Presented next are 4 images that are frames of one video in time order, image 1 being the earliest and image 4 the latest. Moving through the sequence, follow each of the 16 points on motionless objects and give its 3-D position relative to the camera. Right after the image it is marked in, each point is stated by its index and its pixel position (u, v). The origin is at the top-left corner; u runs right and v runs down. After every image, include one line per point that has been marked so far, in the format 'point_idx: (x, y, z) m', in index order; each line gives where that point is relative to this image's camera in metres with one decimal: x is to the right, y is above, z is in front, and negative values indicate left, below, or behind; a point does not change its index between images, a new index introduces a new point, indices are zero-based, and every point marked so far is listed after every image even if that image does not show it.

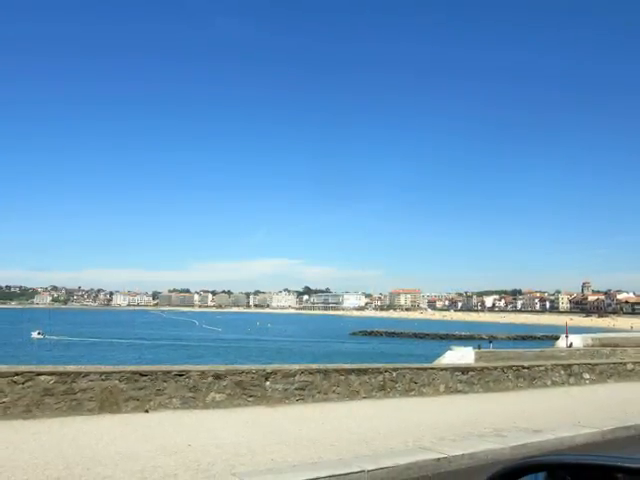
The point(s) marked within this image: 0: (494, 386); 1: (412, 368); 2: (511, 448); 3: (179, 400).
0: (+5.0, -4.2, +17.7) m
1: (+2.5, -3.5, +16.8) m
2: (+4.0, -4.4, +12.8) m
3: (-3.3, -3.8, +14.4) m
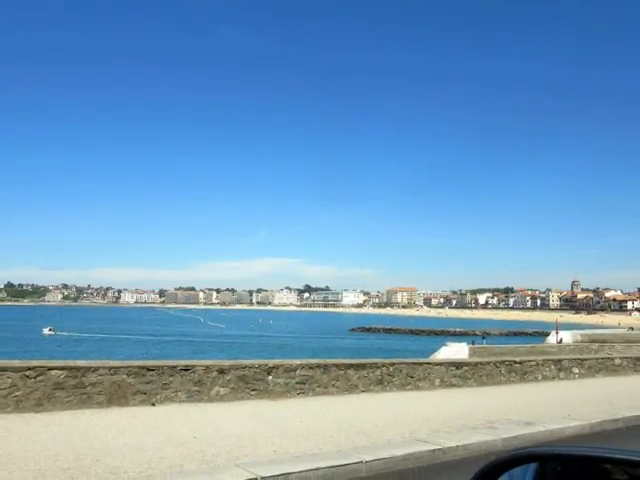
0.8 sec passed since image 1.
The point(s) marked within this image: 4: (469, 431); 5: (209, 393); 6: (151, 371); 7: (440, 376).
0: (+5.0, -4.2, +18.2) m
1: (+2.5, -3.5, +17.3) m
2: (+4.0, -4.4, +13.3) m
3: (-3.3, -3.8, +14.9) m
4: (+3.4, -4.3, +13.7) m
5: (-2.8, -3.8, +15.1) m
6: (-4.1, -3.2, +14.6) m
7: (+3.5, -3.9, +17.6) m
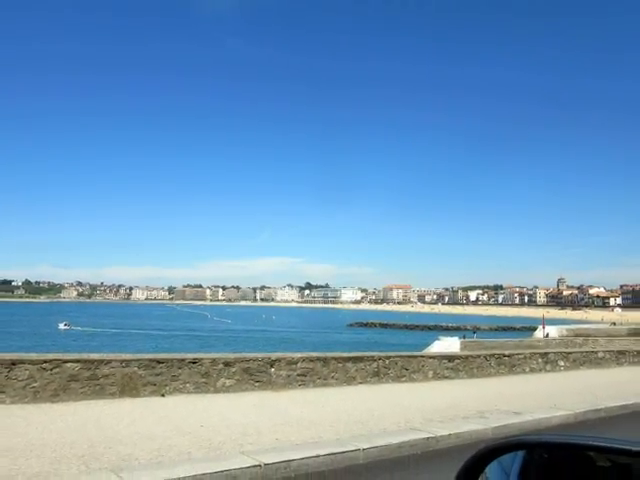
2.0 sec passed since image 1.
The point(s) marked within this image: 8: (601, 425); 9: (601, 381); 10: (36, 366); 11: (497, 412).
0: (+5.0, -4.2, +19.0) m
1: (+2.5, -3.5, +18.1) m
2: (+4.0, -4.4, +14.1) m
3: (-3.3, -3.8, +15.7) m
4: (+3.4, -4.3, +14.5) m
5: (-2.8, -3.8, +15.9) m
6: (-4.1, -3.2, +15.4) m
7: (+3.5, -3.9, +18.4) m
8: (+6.6, -4.3, +14.2) m
9: (+8.1, -4.1, +17.4) m
10: (-6.7, -3.0, +14.2) m
11: (+4.3, -4.2, +14.8) m
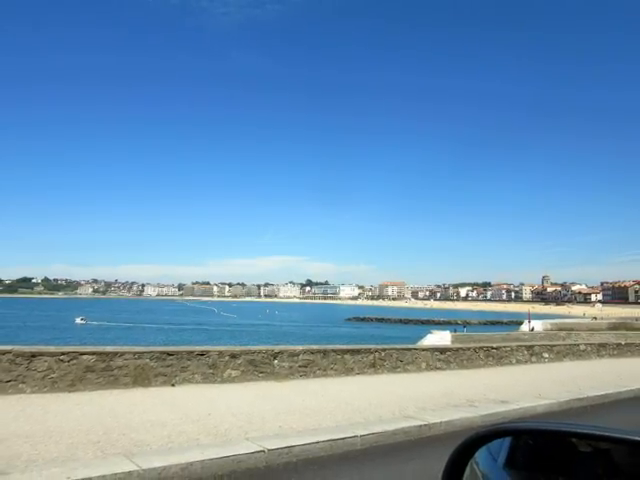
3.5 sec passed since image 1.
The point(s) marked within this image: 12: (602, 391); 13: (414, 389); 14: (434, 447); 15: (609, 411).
0: (+5.0, -4.2, +20.0) m
1: (+2.5, -3.5, +19.1) m
2: (+4.0, -4.4, +15.1) m
3: (-3.3, -3.8, +16.7) m
4: (+3.4, -4.3, +15.5) m
5: (-2.8, -3.8, +16.9) m
6: (-4.1, -3.2, +16.4) m
7: (+3.5, -3.9, +19.4) m
8: (+6.6, -4.3, +15.2) m
9: (+8.1, -4.1, +18.4) m
10: (-6.7, -3.0, +15.2) m
11: (+4.3, -4.2, +15.8) m
12: (+7.8, -4.1, +16.6) m
13: (+2.6, -4.2, +16.7) m
14: (+2.6, -4.8, +14.0) m
15: (+7.4, -4.3, +15.4) m
